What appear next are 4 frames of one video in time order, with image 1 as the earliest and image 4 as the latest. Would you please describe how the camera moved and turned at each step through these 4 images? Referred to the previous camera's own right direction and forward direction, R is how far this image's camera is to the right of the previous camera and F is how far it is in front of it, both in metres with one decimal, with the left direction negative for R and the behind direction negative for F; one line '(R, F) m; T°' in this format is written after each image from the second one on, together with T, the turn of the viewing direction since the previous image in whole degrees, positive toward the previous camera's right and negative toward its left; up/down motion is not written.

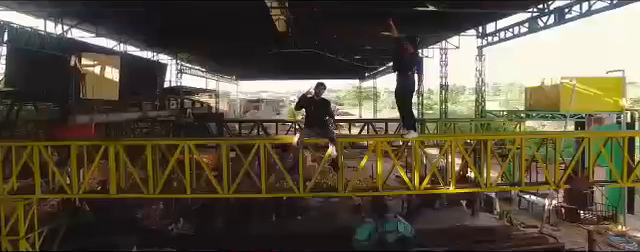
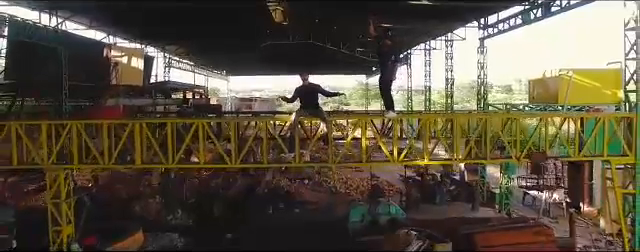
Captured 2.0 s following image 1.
(+0.4, -0.1) m; -1°
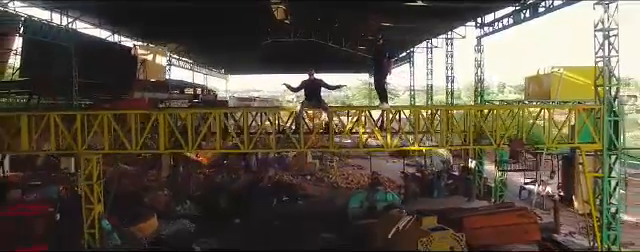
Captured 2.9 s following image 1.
(0.0, -0.9) m; 0°
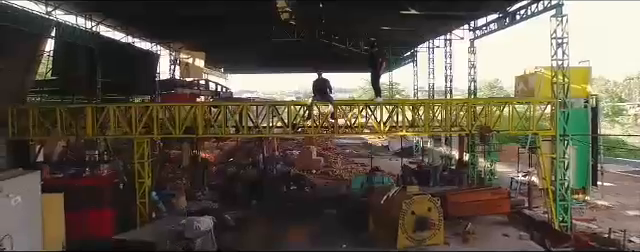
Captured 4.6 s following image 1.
(-0.1, -2.0) m; 0°
